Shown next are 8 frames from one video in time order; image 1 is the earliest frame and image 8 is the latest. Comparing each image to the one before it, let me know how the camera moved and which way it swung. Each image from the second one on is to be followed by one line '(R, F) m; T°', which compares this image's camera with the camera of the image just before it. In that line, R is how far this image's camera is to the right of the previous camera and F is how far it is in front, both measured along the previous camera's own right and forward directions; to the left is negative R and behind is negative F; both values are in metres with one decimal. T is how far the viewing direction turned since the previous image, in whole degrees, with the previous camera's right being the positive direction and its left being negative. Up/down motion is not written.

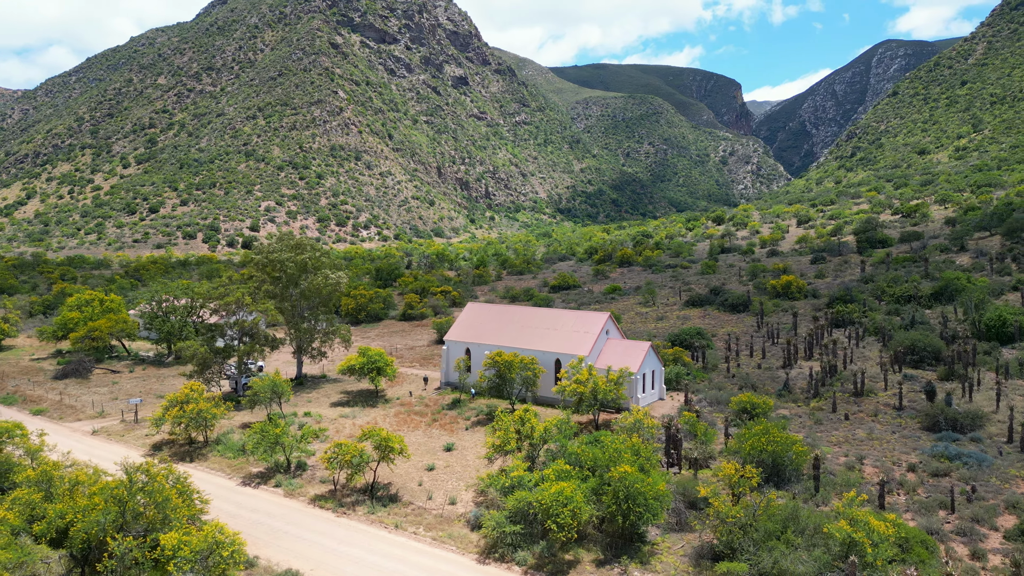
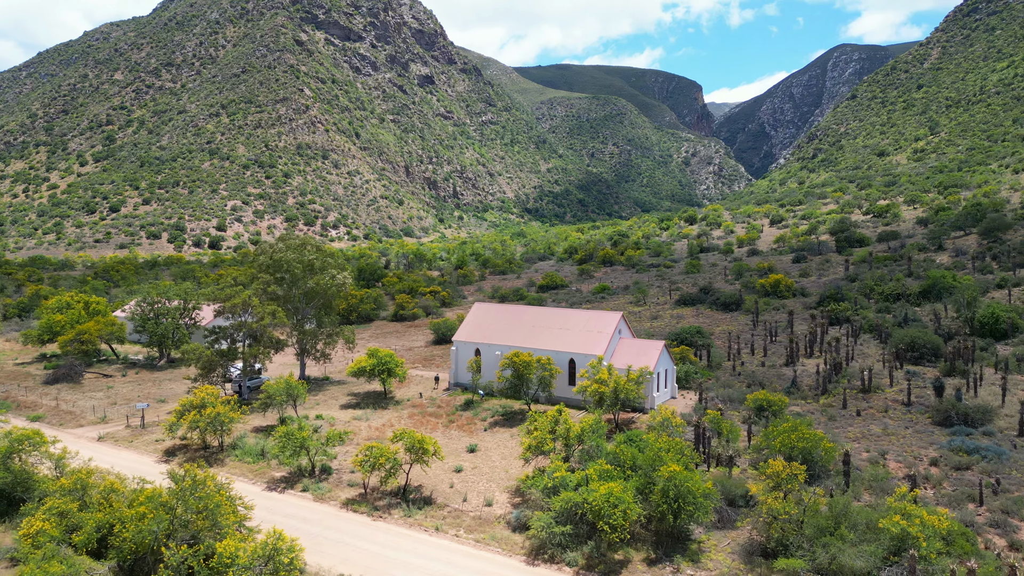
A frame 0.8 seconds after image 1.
(-1.9, +0.1) m; +3°
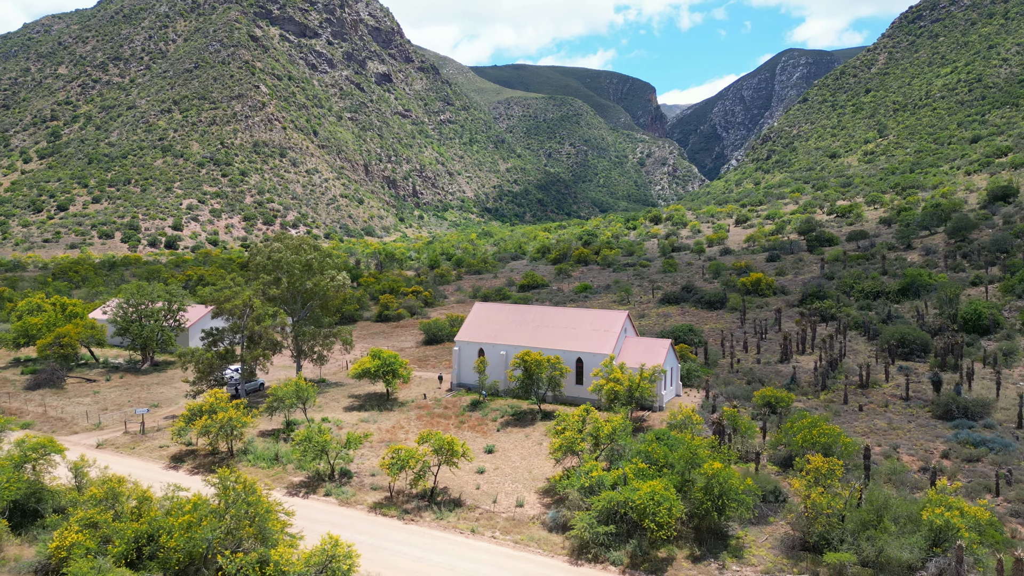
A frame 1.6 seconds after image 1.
(-2.0, +0.2) m; +3°
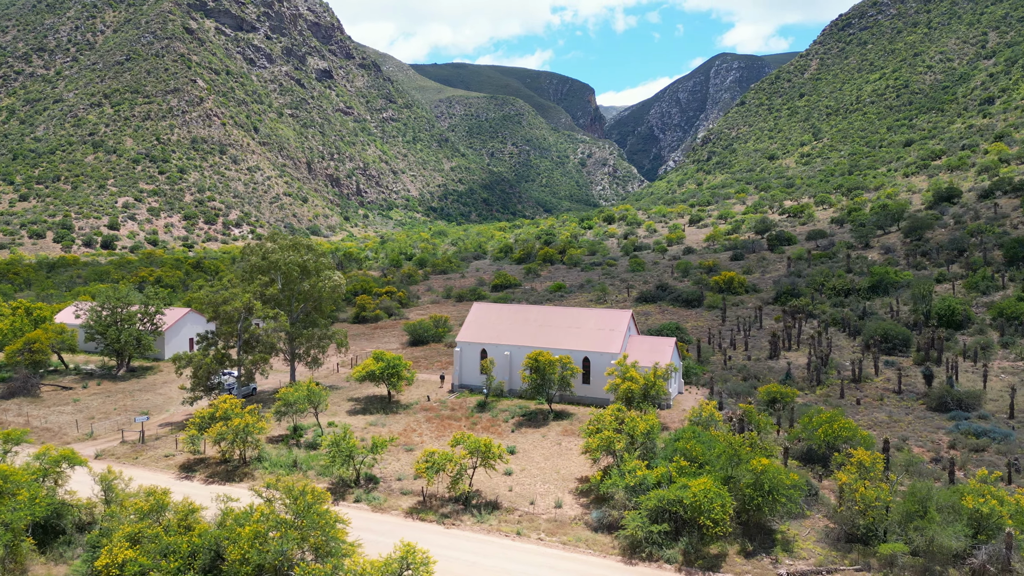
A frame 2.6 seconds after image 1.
(-2.5, +0.2) m; +5°
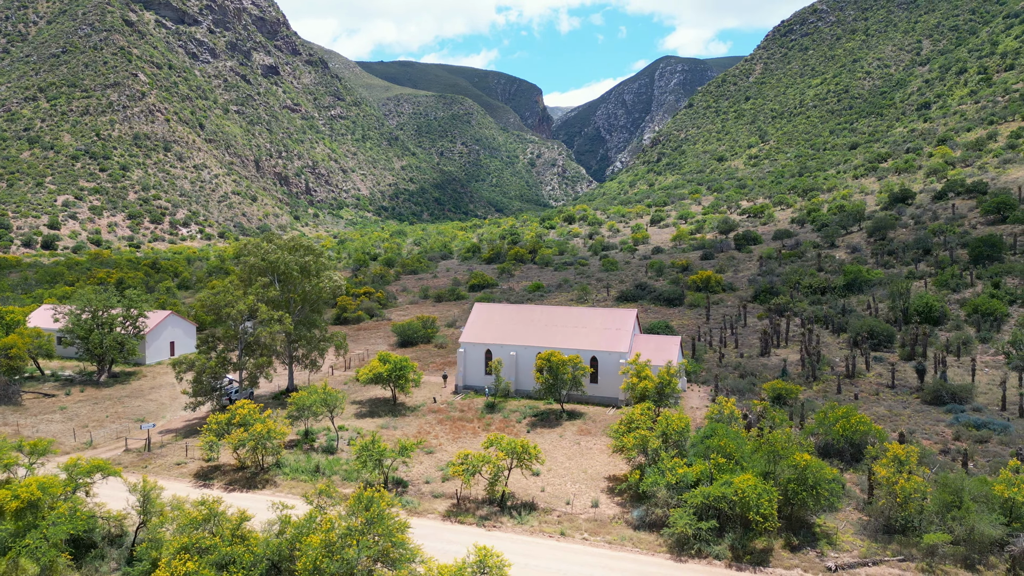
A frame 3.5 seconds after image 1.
(-2.3, +0.2) m; +4°
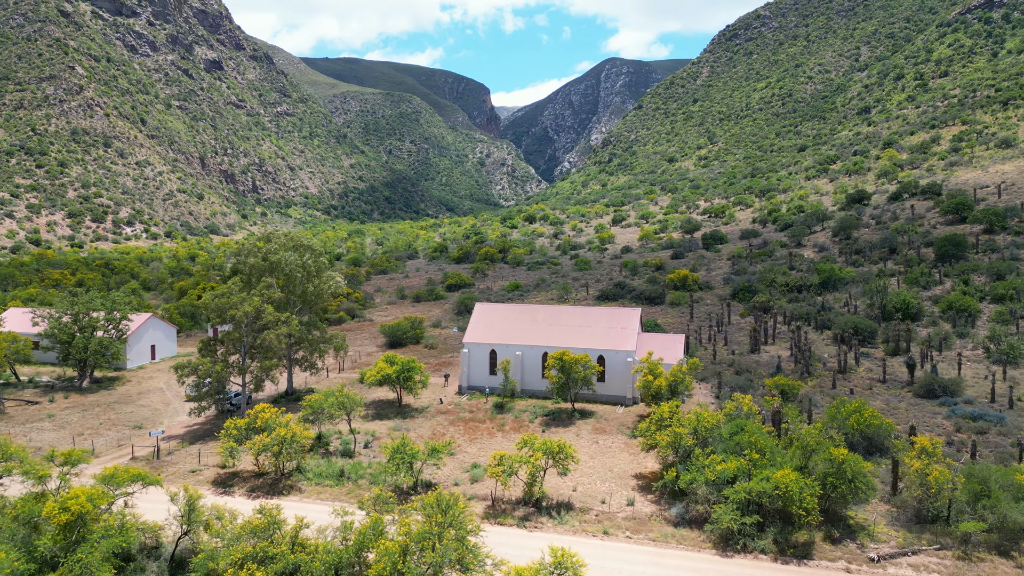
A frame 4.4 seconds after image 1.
(-2.3, +0.2) m; +4°
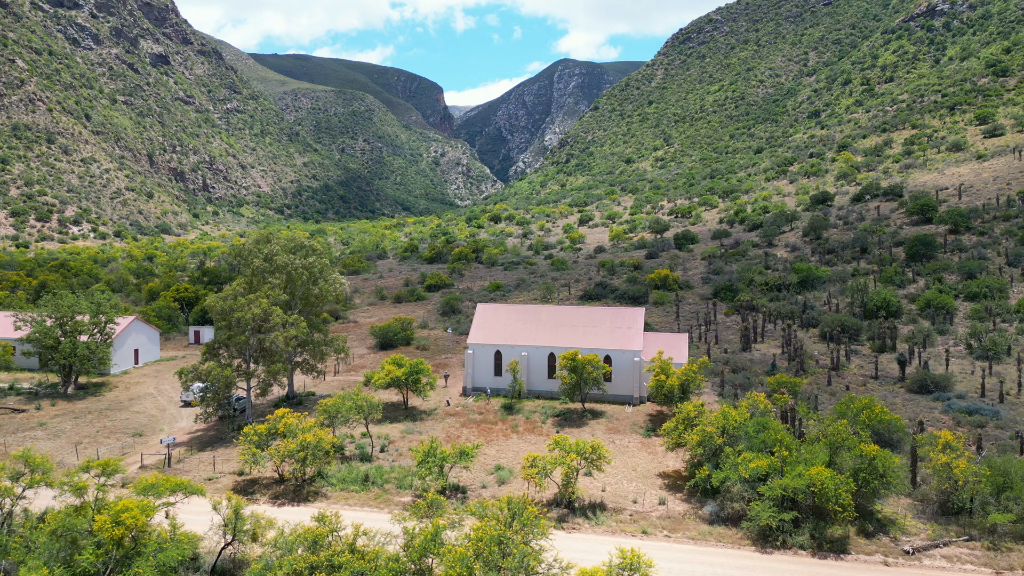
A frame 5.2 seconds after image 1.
(-2.1, +0.2) m; +4°
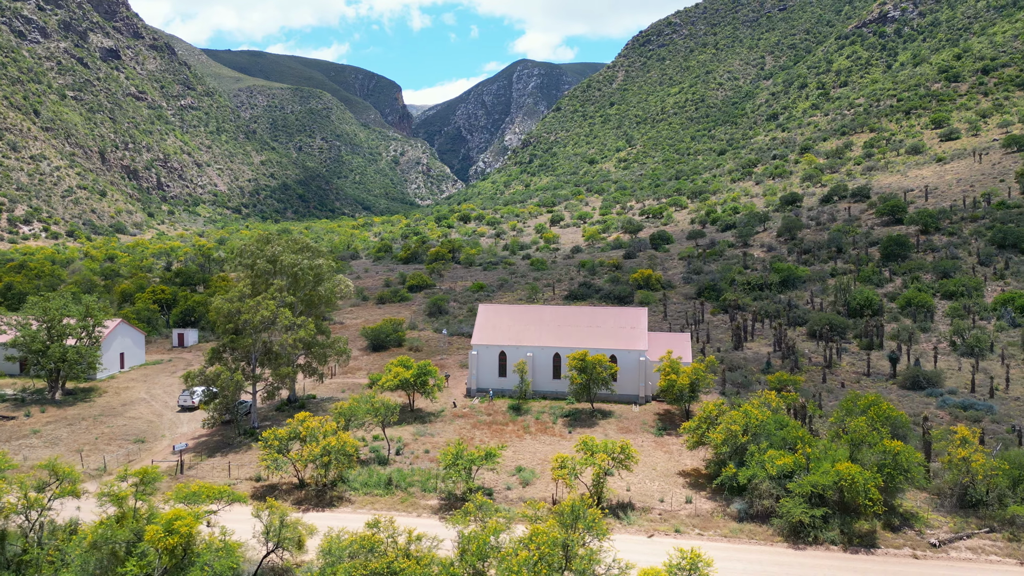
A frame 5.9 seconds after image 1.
(-1.8, +0.1) m; +3°
